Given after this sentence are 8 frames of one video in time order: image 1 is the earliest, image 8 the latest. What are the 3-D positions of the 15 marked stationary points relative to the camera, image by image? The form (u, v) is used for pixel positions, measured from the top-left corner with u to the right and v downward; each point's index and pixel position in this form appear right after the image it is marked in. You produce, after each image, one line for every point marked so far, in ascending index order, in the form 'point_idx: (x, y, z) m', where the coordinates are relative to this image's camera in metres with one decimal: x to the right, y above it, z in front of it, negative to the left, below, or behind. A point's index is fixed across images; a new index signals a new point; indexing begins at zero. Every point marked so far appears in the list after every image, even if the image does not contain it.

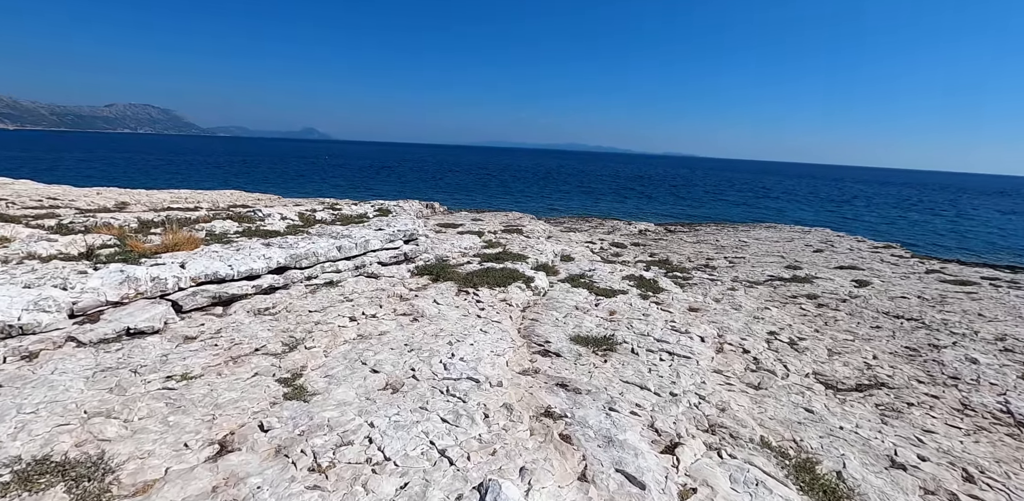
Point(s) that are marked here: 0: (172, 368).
0: (-6.0, -2.1, +8.1) m
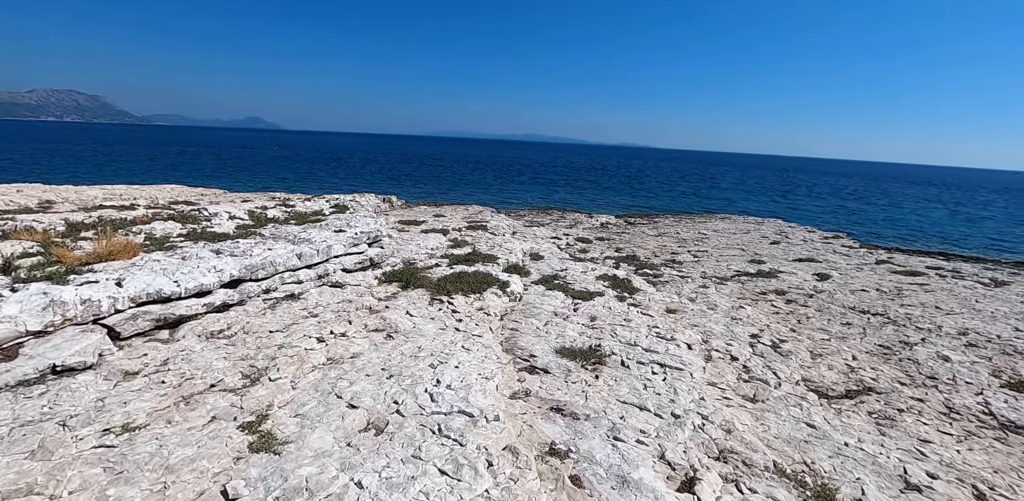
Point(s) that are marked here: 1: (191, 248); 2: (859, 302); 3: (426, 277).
0: (-6.1, -2.5, +6.9) m
1: (-12.0, +0.2, +17.3) m
2: (+14.9, -2.2, +19.6) m
3: (-3.2, -0.9, +16.4) m
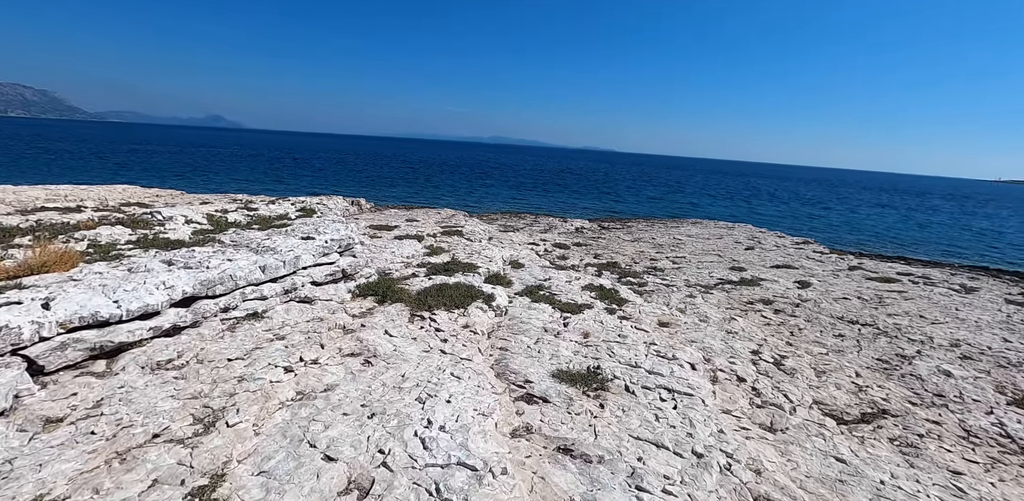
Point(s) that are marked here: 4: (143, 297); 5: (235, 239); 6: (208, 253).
0: (-5.9, -2.8, +5.5) m
1: (-12.5, -0.2, +15.5) m
2: (+14.2, -2.6, +19.4) m
3: (-3.6, -1.3, +15.2) m
4: (-7.8, -1.0, +9.8) m
5: (-11.8, +0.5, +19.7) m
6: (-10.1, -0.1, +15.3) m
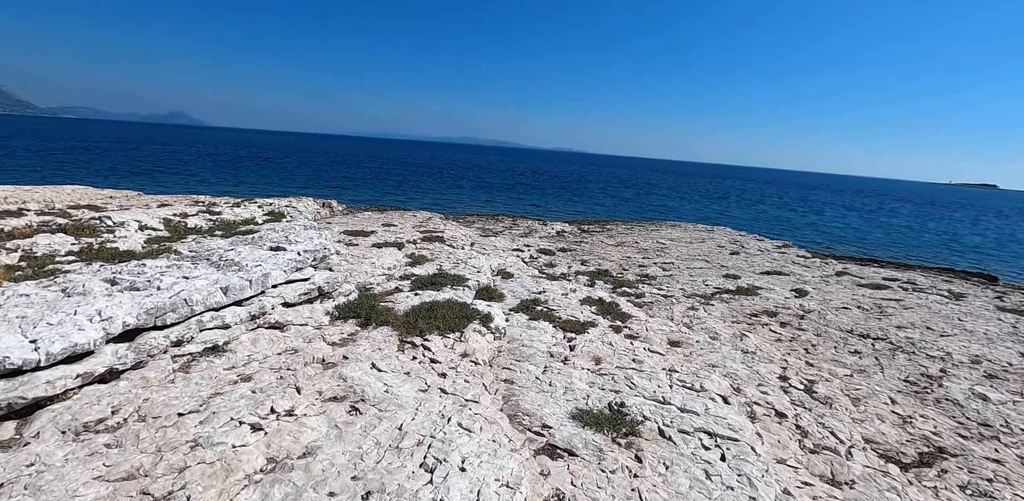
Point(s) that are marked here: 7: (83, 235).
0: (-5.4, -3.3, +3.6) m
1: (-12.5, -0.7, +13.3) m
2: (+13.9, -3.0, +18.7) m
3: (-3.6, -1.7, +13.4) m
4: (-7.5, -1.5, +7.8) m
5: (-12.0, 0.0, +17.5) m
6: (-10.1, -0.6, +13.2) m
7: (-17.6, +0.6, +18.9) m
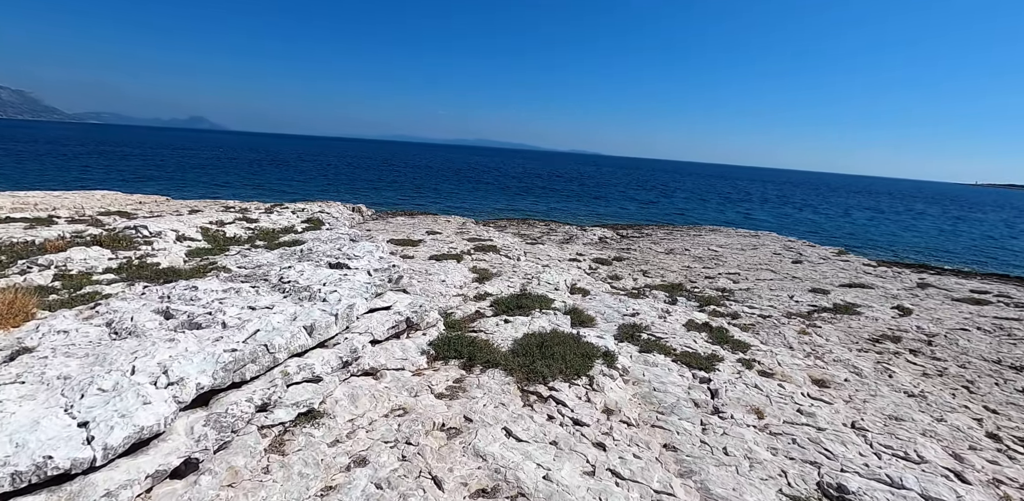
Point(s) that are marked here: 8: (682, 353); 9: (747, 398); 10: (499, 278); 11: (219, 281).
0: (-2.6, -3.8, +1.4) m
1: (-9.5, -1.2, +11.2) m
2: (+17.0, -3.6, +16.0) m
3: (-0.6, -2.2, +11.1) m
4: (-4.6, -2.0, +5.6) m
5: (-8.9, -0.5, +15.4) m
6: (-7.1, -1.1, +11.1) m
7: (-14.5, +0.1, +17.0) m
8: (+4.9, -2.9, +13.1) m
9: (+5.5, -3.4, +10.7) m
10: (-0.5, -1.1, +18.4) m
11: (-8.2, -0.9, +12.9) m
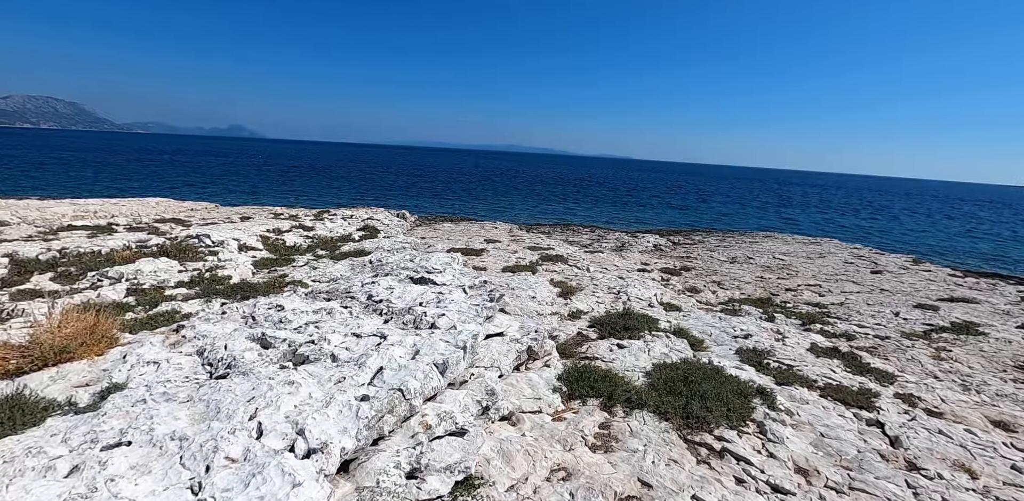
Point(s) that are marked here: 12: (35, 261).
0: (-0.3, -4.0, -0.1) m
1: (-6.7, -1.5, +10.0) m
2: (+20.0, -4.0, +13.5) m
3: (+2.2, -2.6, +9.5) m
4: (-2.2, -2.3, +4.2) m
5: (-5.9, -0.9, +14.3) m
6: (-4.3, -1.4, +9.8) m
7: (-11.4, -0.3, +16.1) m
8: (+7.7, -3.3, +11.2) m
9: (+8.2, -3.7, +8.8) m
10: (+2.7, -1.6, +16.8) m
11: (-5.4, -1.2, +11.7) m
12: (-15.8, -0.4, +14.9) m
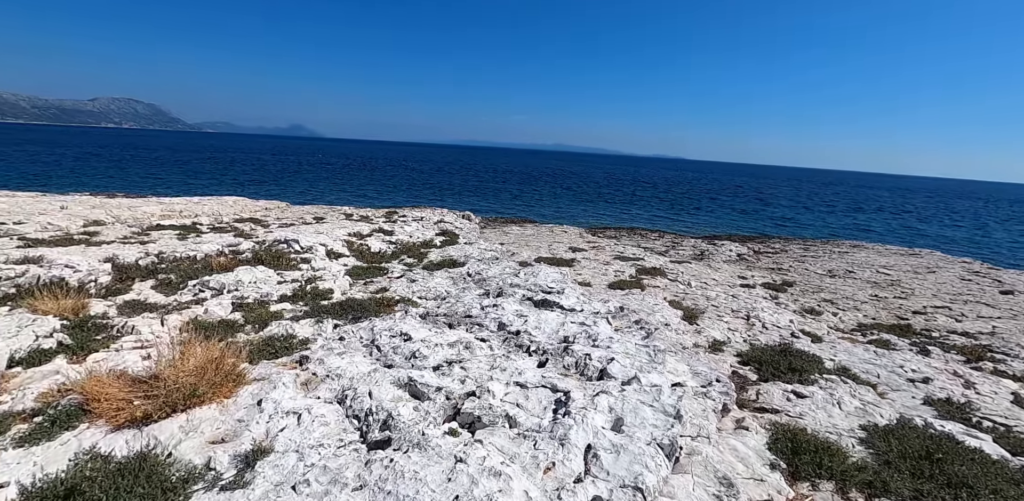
0: (+1.8, -4.5, -1.8) m
1: (-3.6, -1.9, +8.8) m
2: (+23.3, -5.0, +9.9) m
3: (+5.2, -3.2, +7.5) m
4: (+0.4, -2.7, +2.7) m
5: (-2.4, -1.3, +13.0) m
6: (-1.2, -1.9, +8.4) m
7: (-7.7, -0.6, +15.3) m
8: (+10.9, -4.0, +8.8) m
9: (+11.1, -4.4, +6.3) m
10: (+6.4, -2.2, +14.8) m
11: (-2.1, -1.6, +10.4) m
12: (-12.2, -0.5, +14.5) m
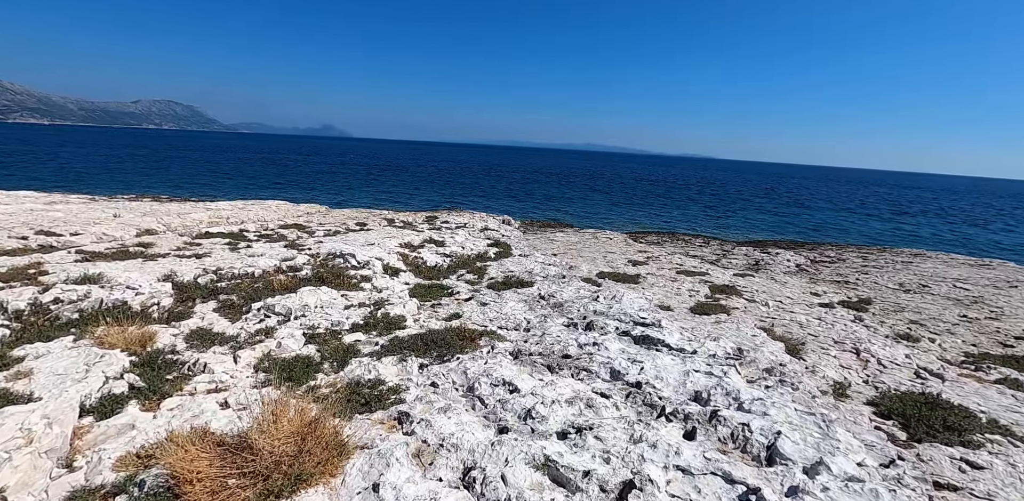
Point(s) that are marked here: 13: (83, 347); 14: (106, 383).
0: (+3.4, -5.3, -3.2) m
1: (-1.5, -2.6, +7.8) m
2: (+25.4, -5.9, +7.6) m
3: (+7.2, -3.9, +6.1) m
4: (+2.2, -3.5, +1.4) m
5: (-0.1, -2.0, +11.8) m
6: (+0.8, -2.5, +7.2) m
7: (-5.2, -1.1, +14.4) m
8: (+12.9, -4.8, +7.0) m
9: (+13.0, -5.3, +4.5) m
10: (+8.7, -2.9, +13.2) m
11: (+0.1, -2.3, +9.2) m
12: (-9.8, -1.1, +13.8) m
13: (-8.9, -2.0, +9.5) m
14: (-7.3, -2.4, +8.2) m
